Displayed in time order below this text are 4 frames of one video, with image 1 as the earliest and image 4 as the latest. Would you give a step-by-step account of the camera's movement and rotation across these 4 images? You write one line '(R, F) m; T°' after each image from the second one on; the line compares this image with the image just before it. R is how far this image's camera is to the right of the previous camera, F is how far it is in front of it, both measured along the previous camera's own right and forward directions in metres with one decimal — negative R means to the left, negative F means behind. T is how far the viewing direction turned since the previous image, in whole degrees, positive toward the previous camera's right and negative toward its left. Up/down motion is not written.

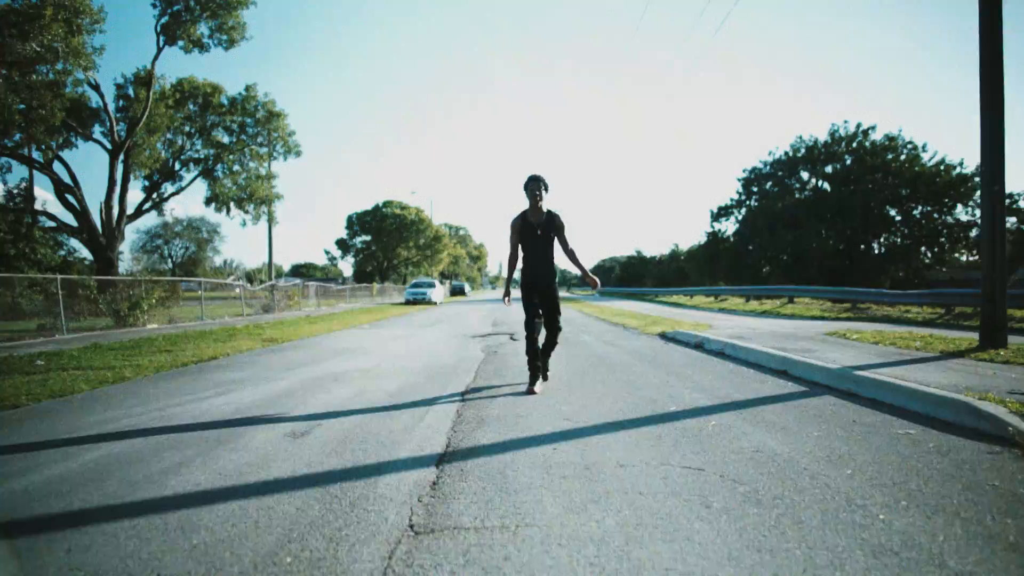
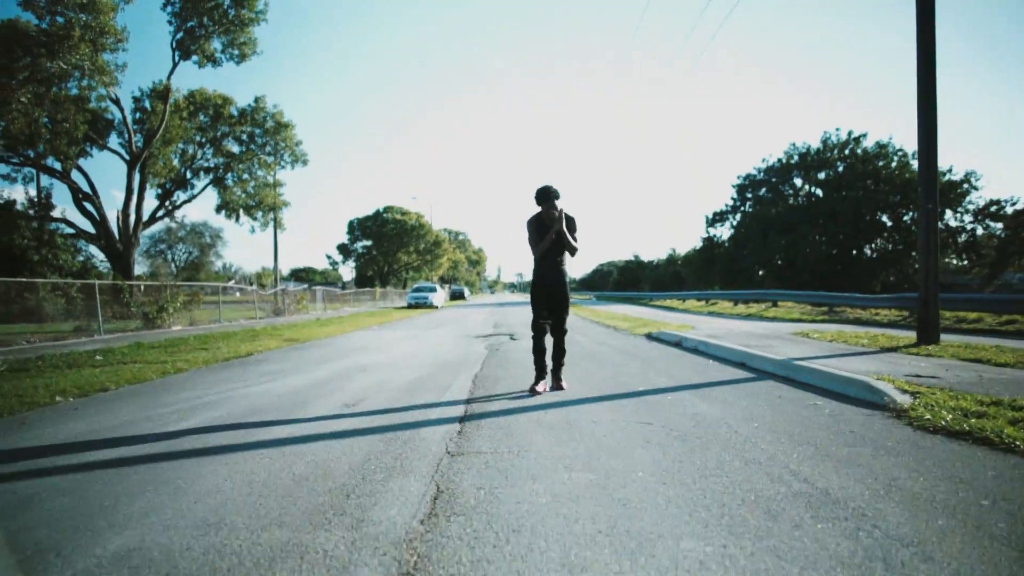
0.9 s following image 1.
(0.0, -1.1) m; 0°
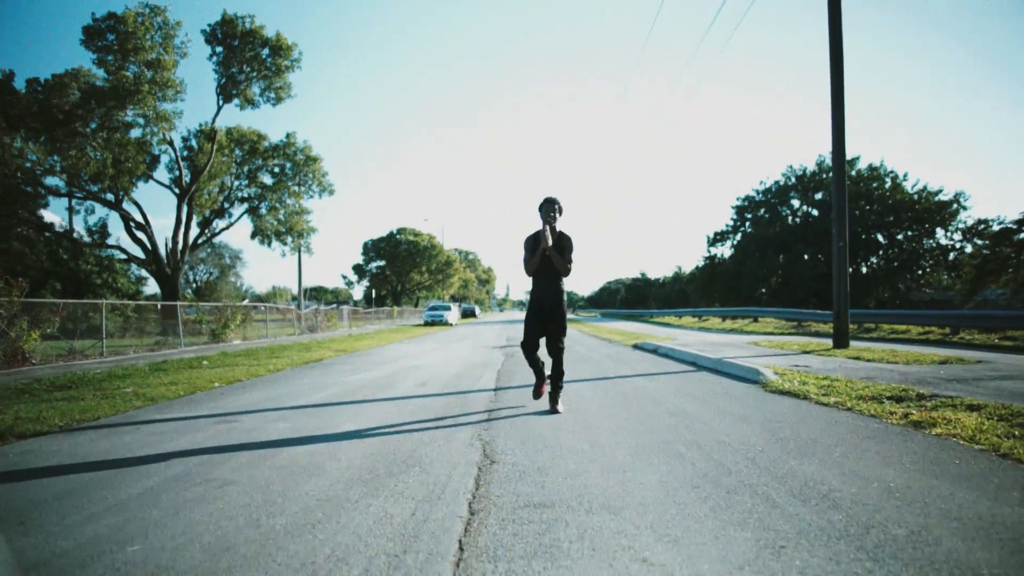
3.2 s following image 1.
(-0.1, -2.7) m; -1°
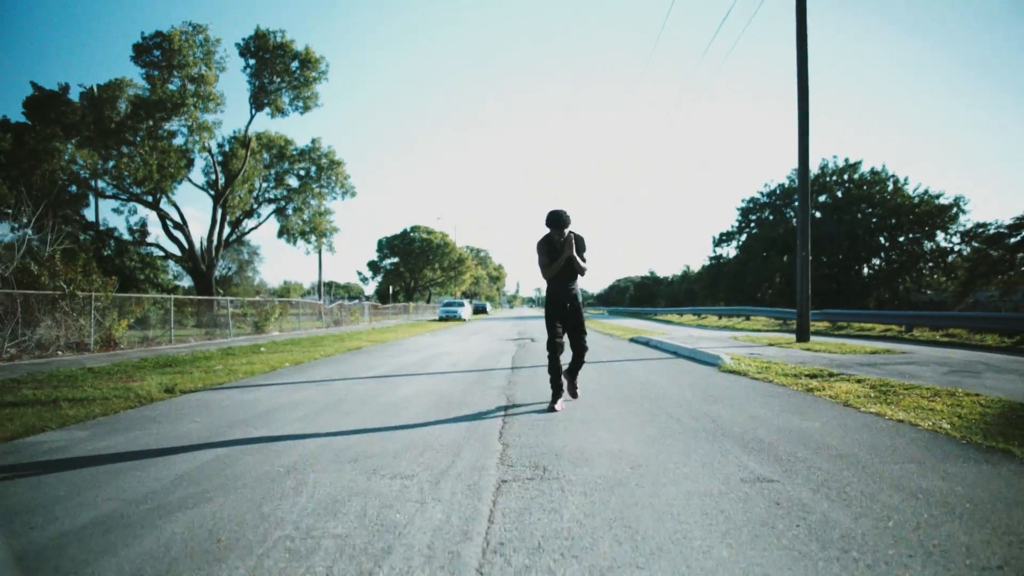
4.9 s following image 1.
(-0.1, -2.0) m; -1°
